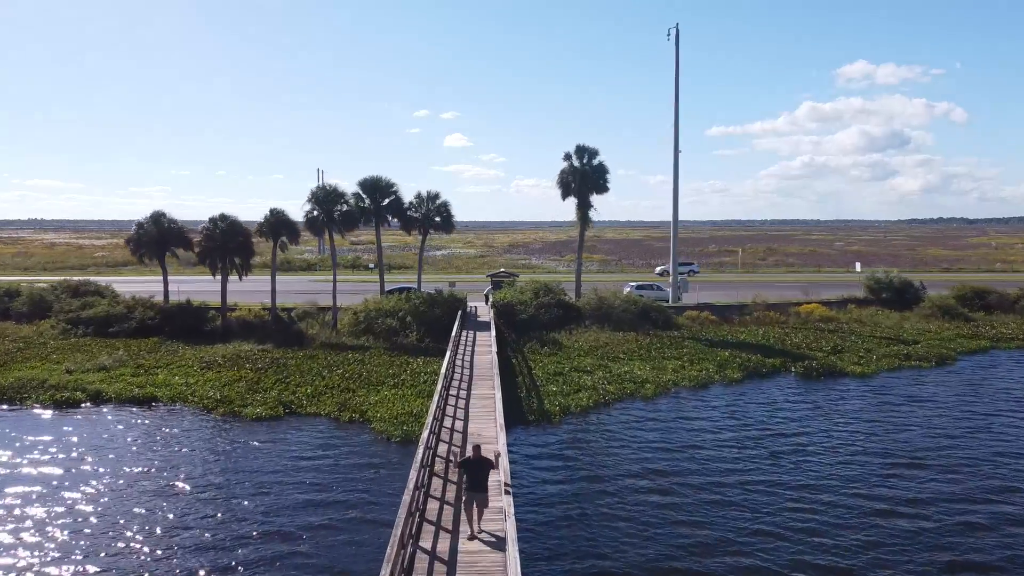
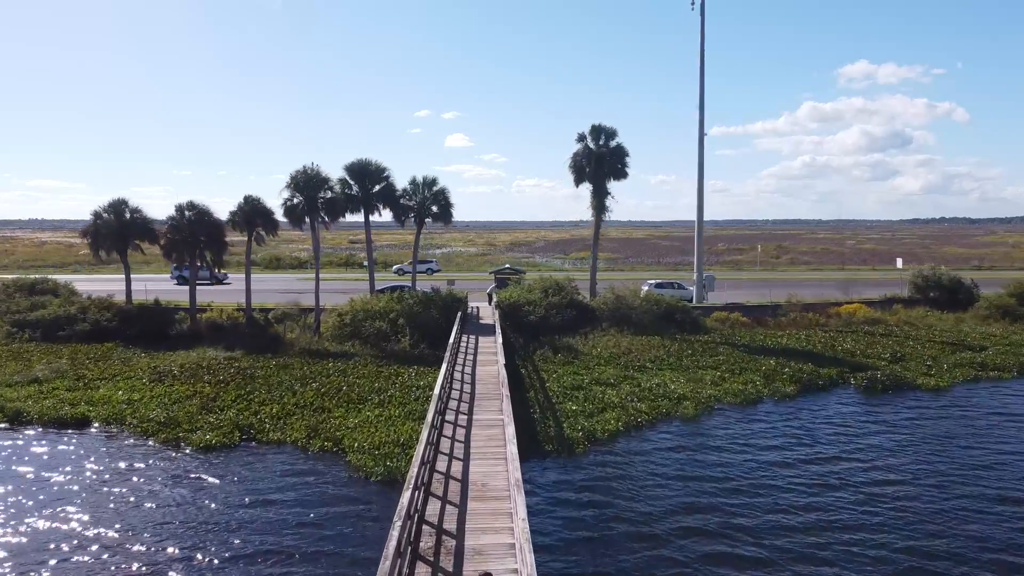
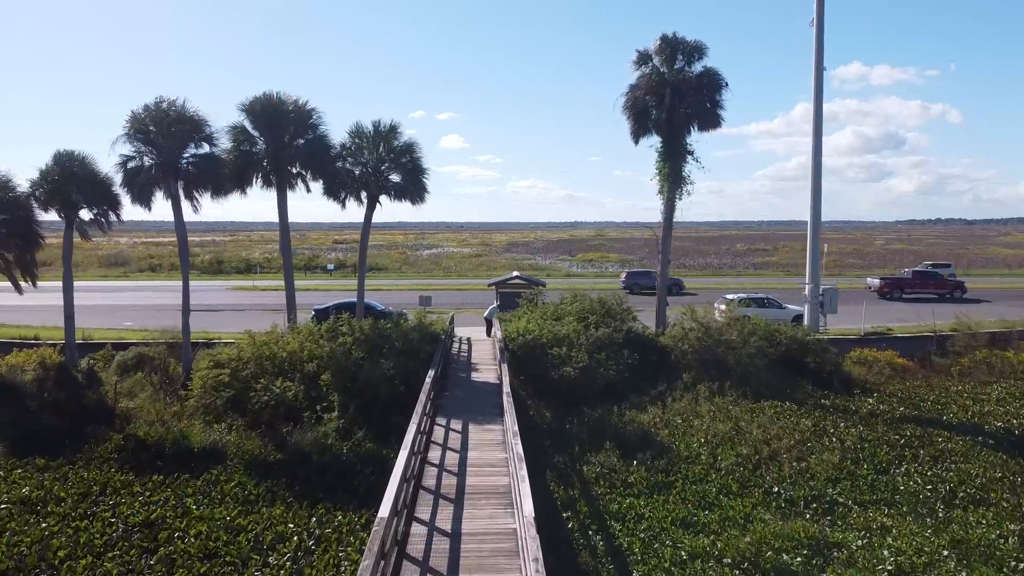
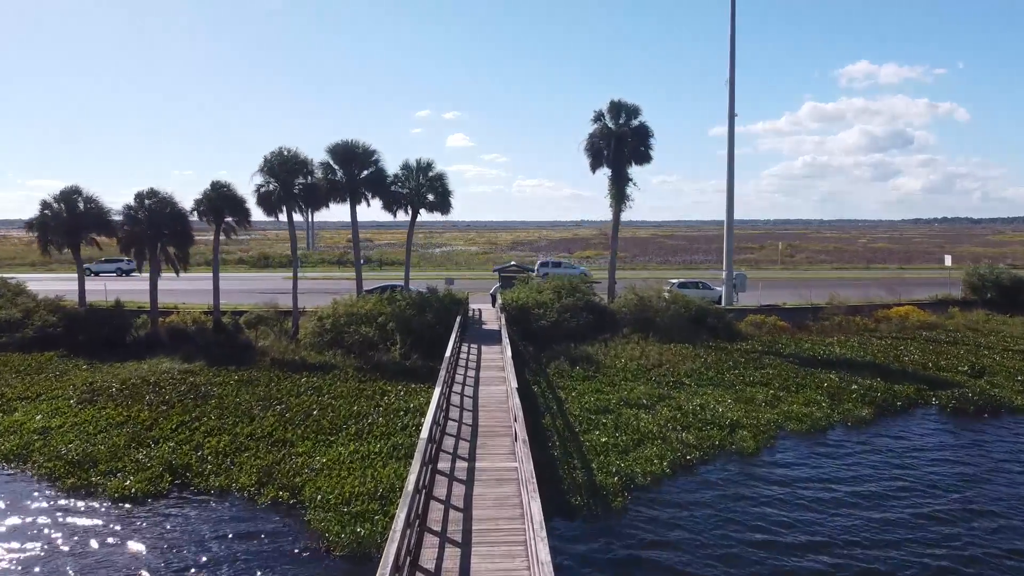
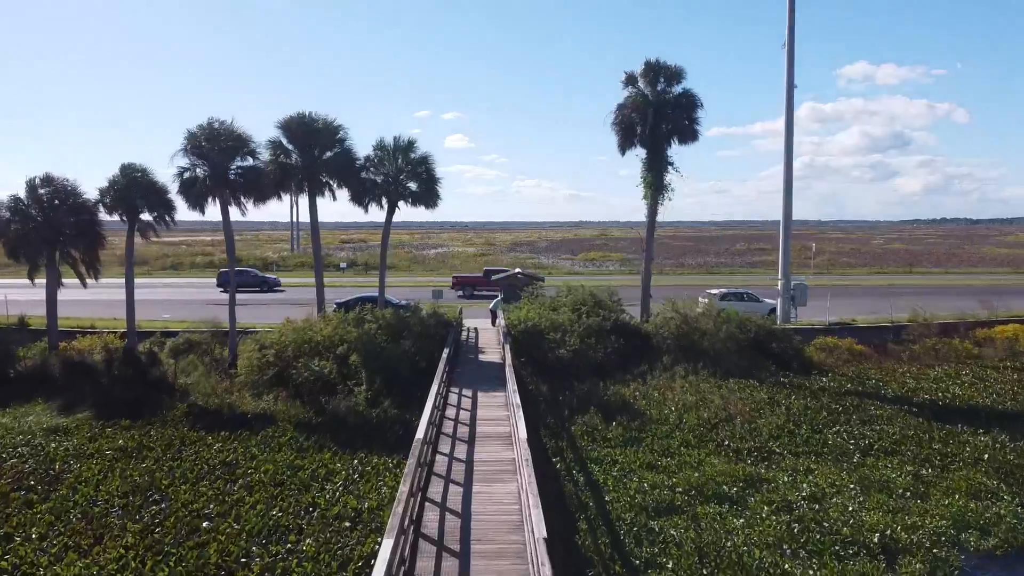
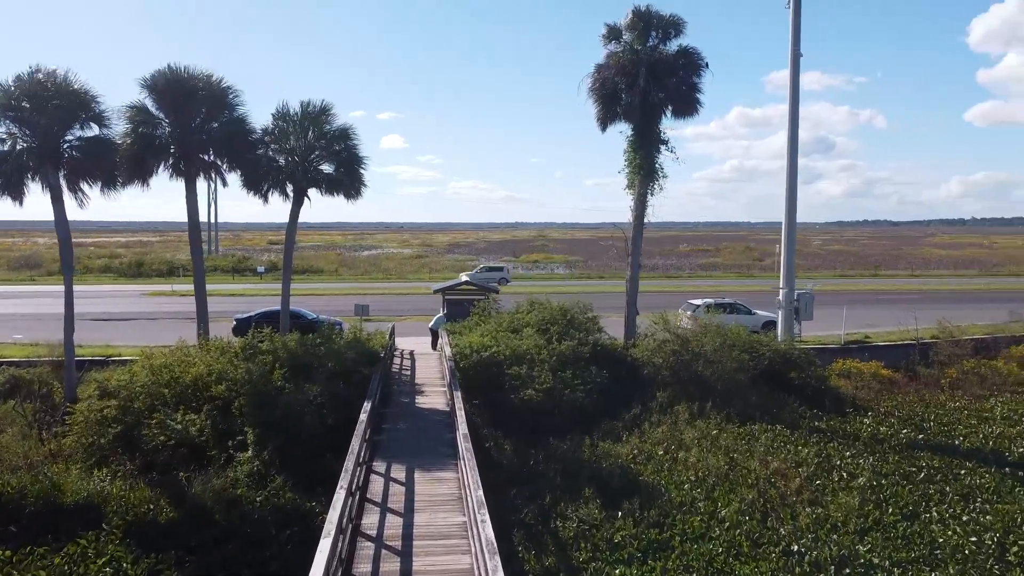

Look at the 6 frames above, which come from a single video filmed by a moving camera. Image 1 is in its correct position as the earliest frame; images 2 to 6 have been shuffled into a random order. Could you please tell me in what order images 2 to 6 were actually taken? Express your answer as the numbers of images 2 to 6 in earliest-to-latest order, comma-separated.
2, 4, 5, 3, 6
